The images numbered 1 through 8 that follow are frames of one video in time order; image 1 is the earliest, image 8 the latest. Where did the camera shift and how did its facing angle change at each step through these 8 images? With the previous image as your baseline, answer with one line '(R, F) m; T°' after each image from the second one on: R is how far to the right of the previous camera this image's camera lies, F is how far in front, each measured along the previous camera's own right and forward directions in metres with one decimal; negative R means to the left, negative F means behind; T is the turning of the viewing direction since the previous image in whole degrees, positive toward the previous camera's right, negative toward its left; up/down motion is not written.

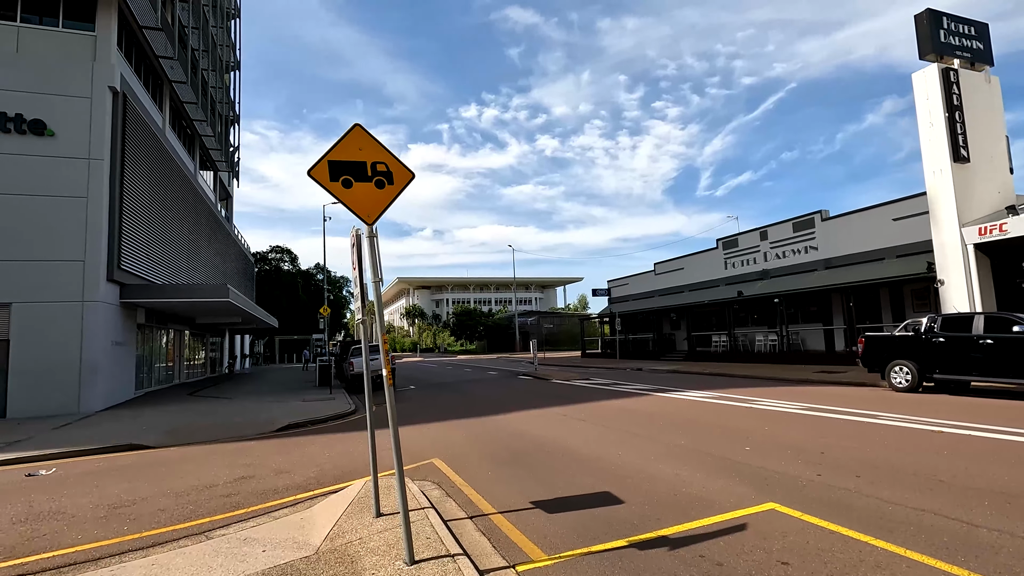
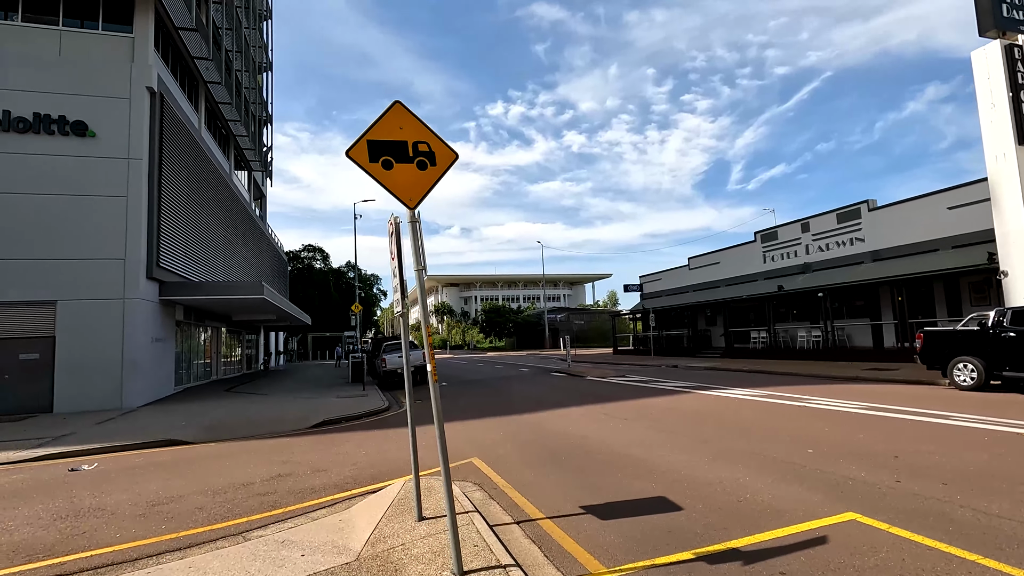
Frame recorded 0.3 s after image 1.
(-0.2, +0.3) m; -3°
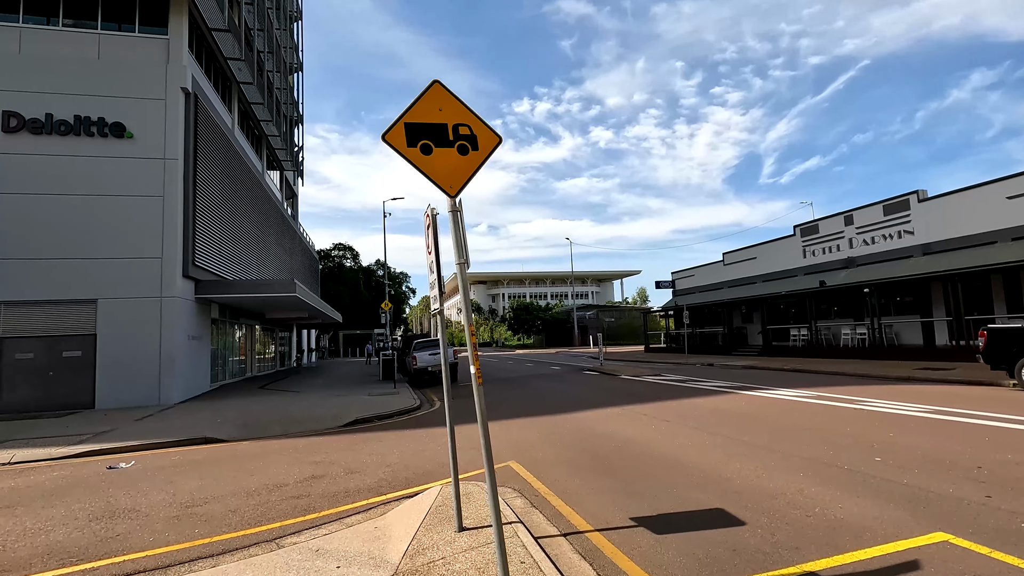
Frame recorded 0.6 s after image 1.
(-0.1, +0.3) m; -3°
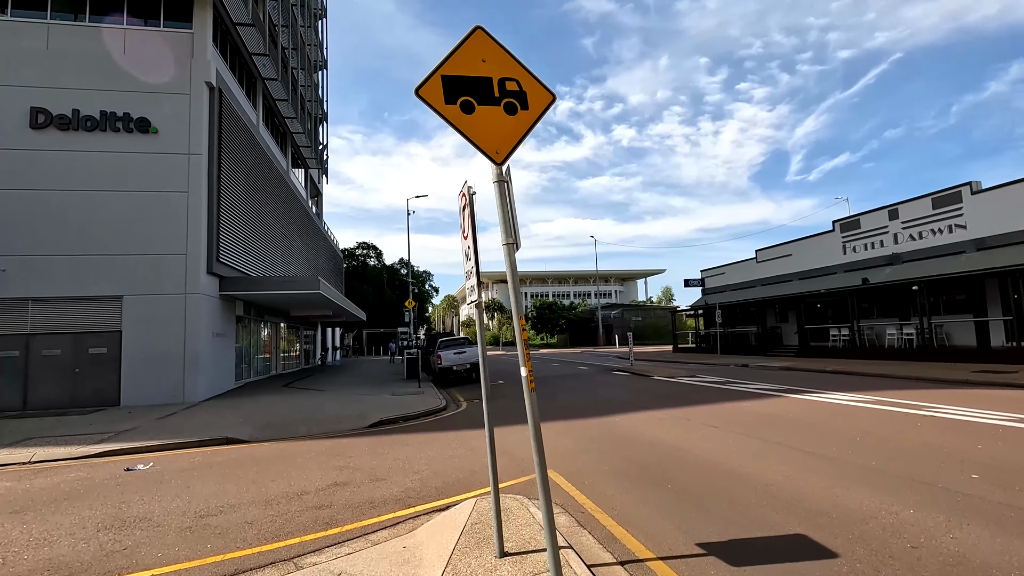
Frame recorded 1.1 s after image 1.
(-0.2, +0.6) m; -2°
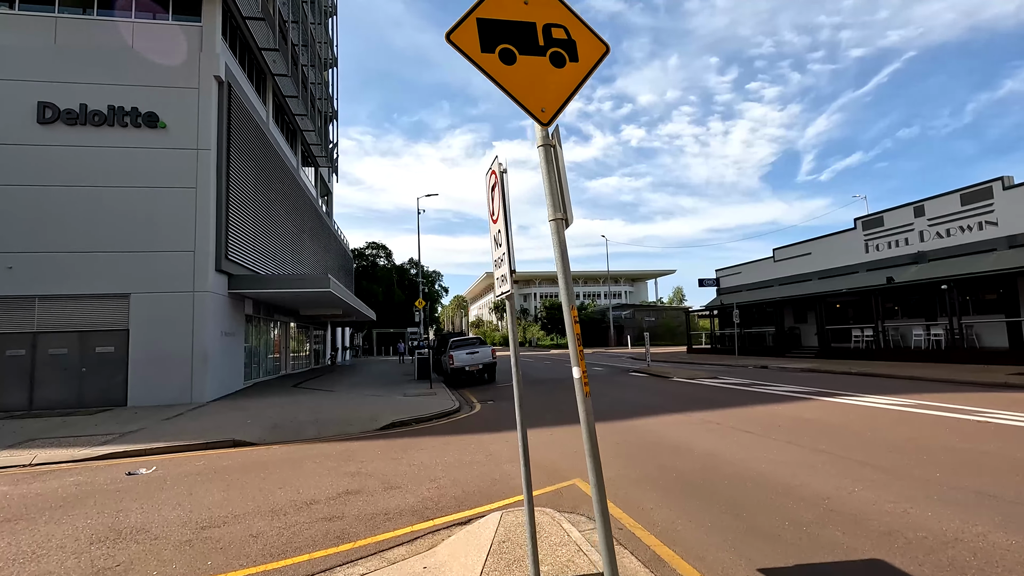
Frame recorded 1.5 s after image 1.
(-0.2, +0.5) m; -1°
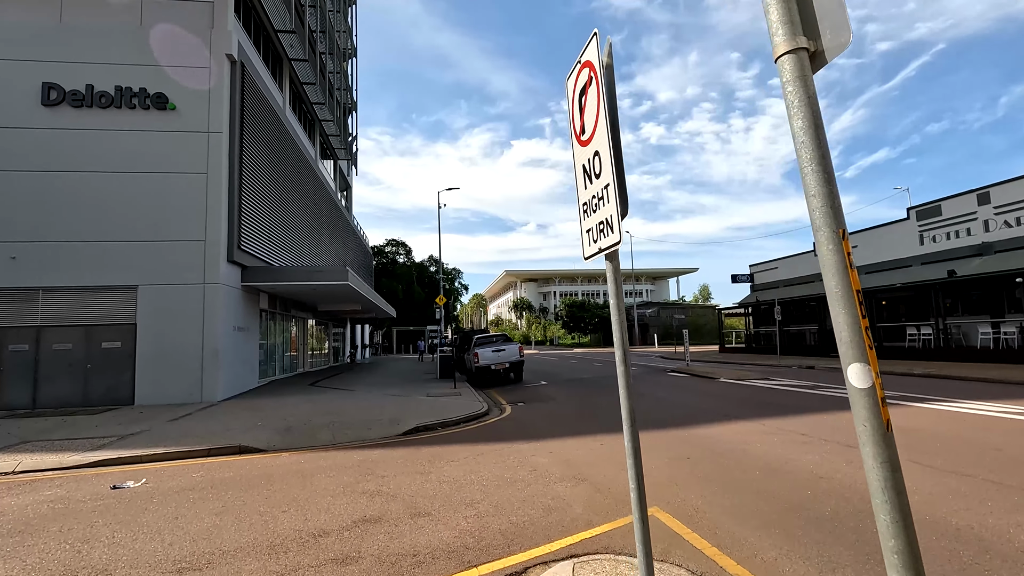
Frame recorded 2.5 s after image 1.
(-0.4, +1.3) m; -2°
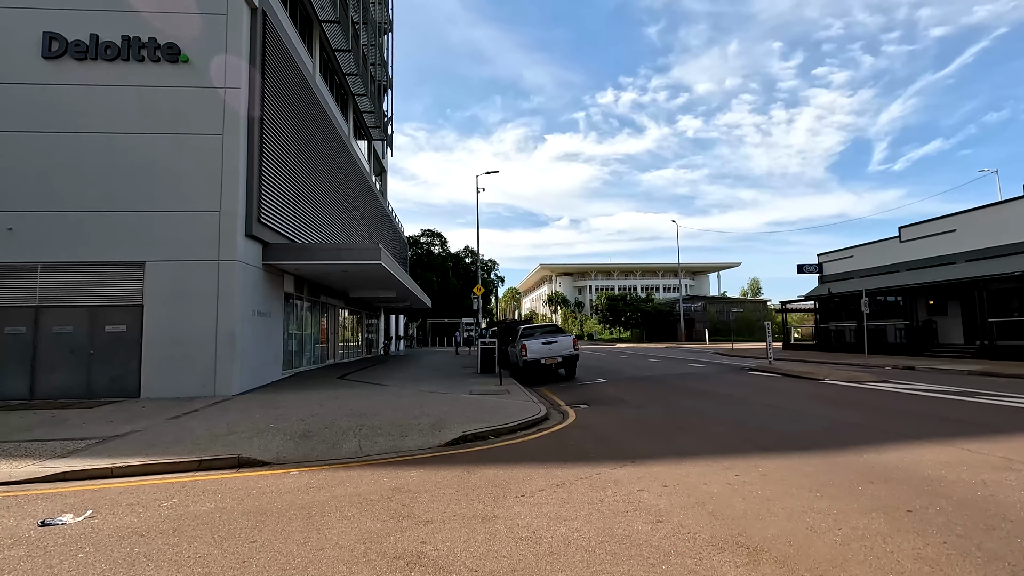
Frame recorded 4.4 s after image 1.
(-0.6, +2.3) m; -3°
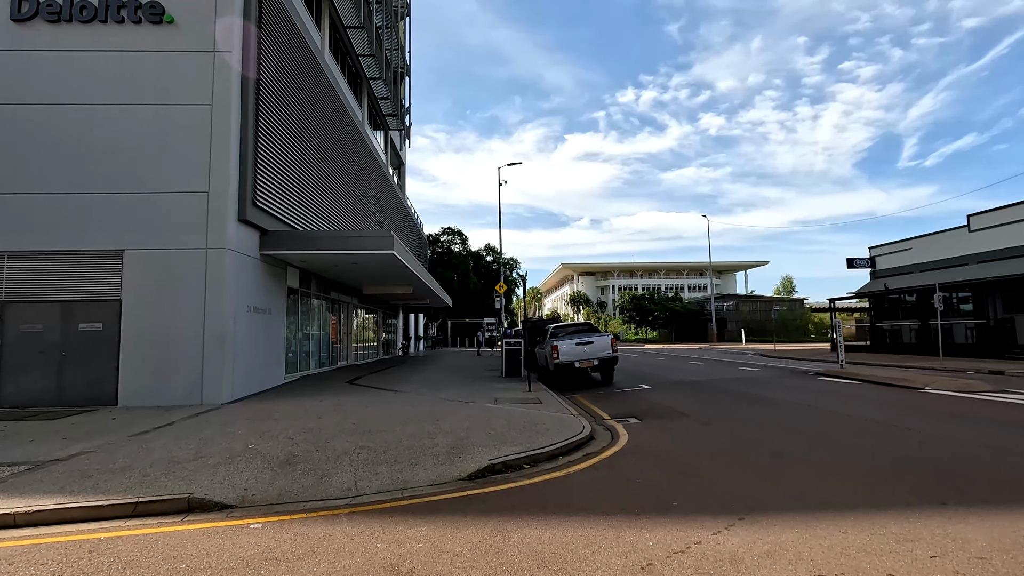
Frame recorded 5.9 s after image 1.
(-0.2, +1.9) m; -2°
